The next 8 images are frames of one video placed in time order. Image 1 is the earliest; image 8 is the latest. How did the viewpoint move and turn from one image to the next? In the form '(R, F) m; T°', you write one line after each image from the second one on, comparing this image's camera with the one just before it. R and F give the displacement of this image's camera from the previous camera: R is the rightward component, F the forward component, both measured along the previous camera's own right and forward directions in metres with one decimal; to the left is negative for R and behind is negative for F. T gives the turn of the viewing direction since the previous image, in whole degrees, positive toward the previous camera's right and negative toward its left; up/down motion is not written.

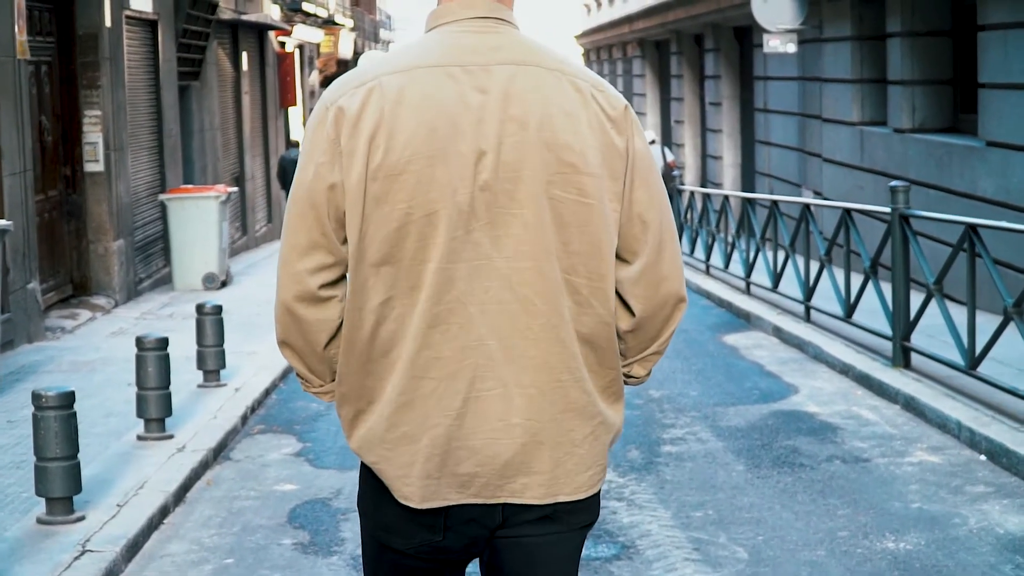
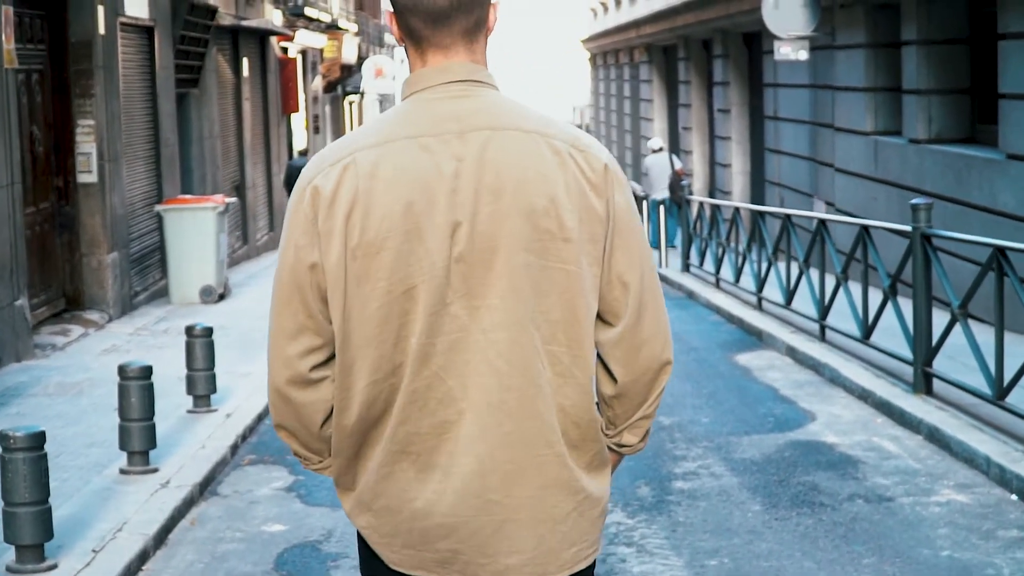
(0.0, +0.4) m; 0°
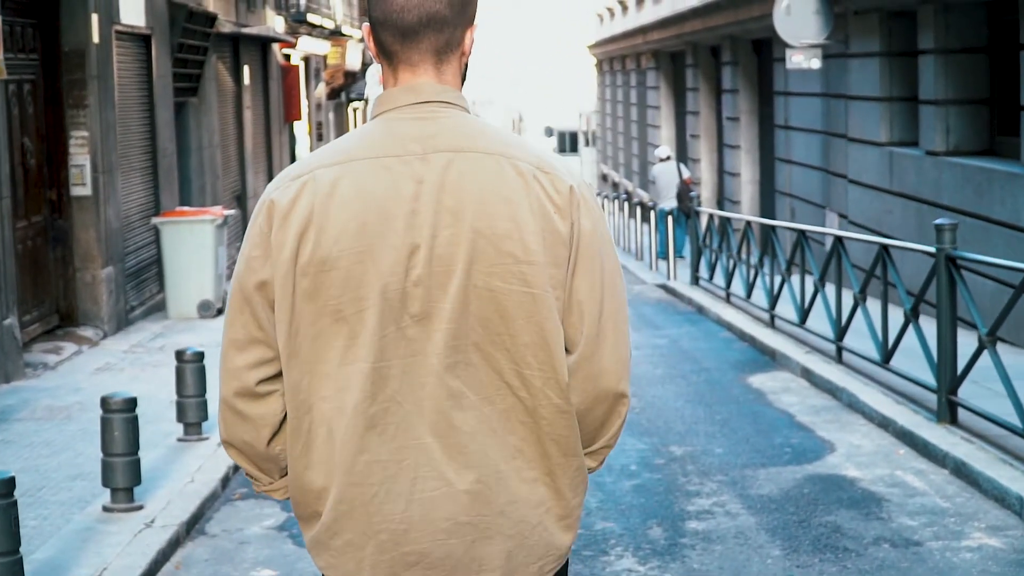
(0.0, +0.4) m; 0°
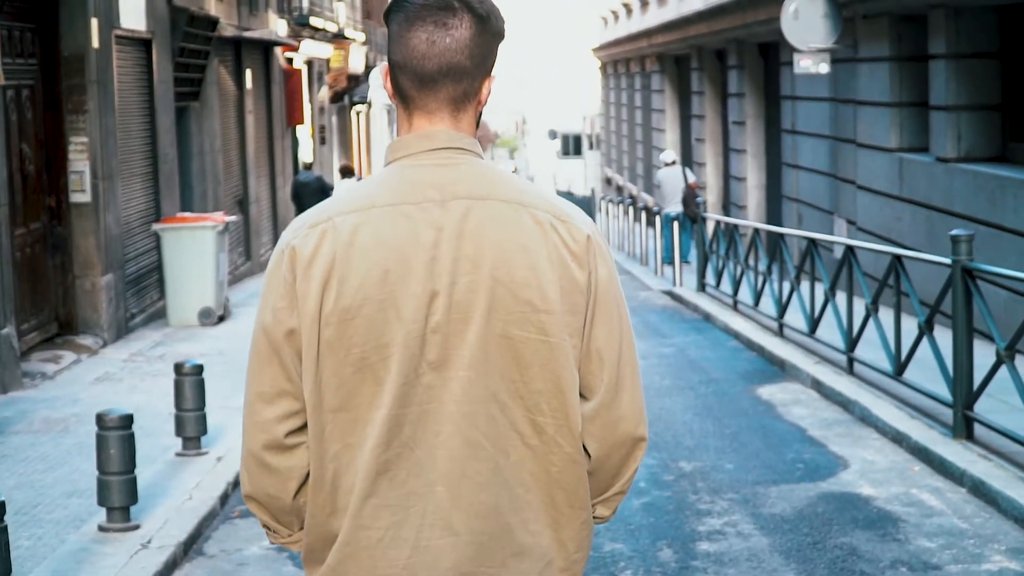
(0.0, +0.2) m; 0°
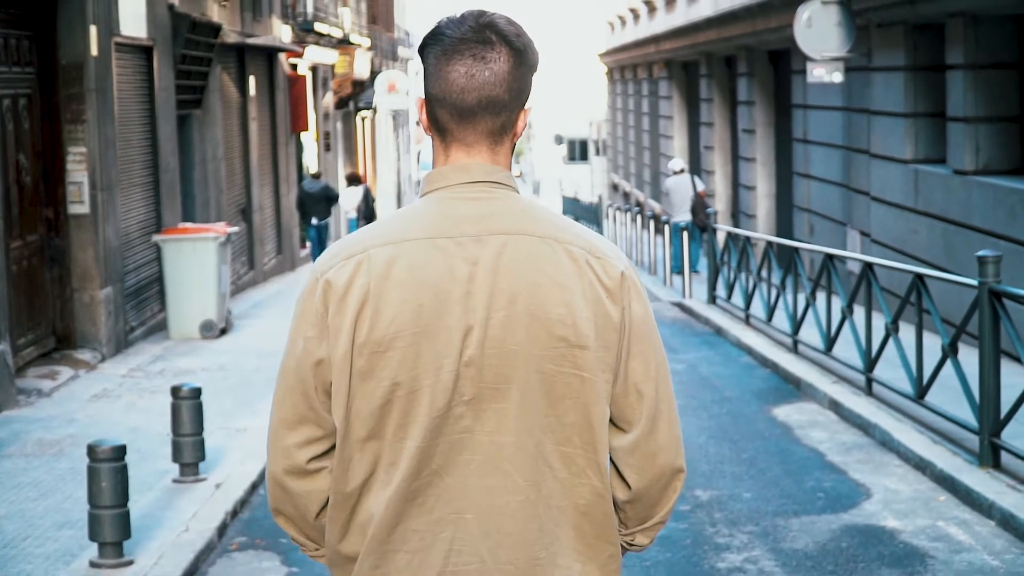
(0.0, +0.3) m; 0°
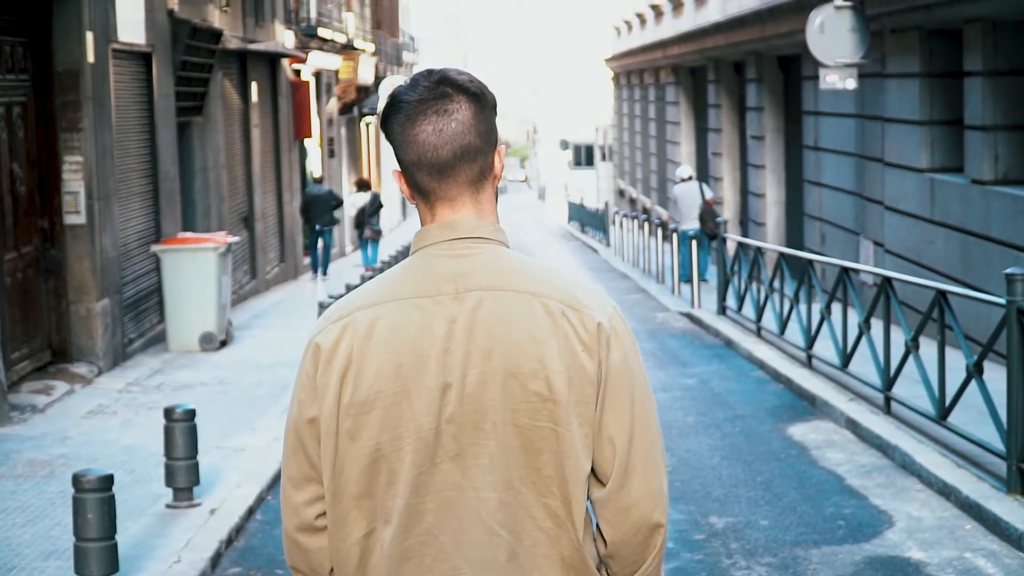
(0.0, +0.3) m; 0°
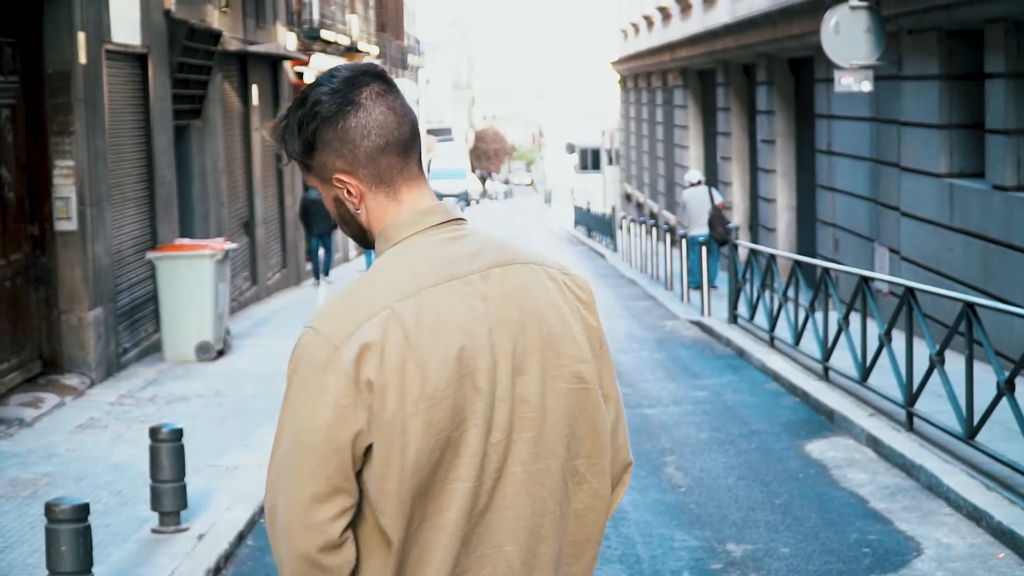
(0.0, +0.4) m; 0°
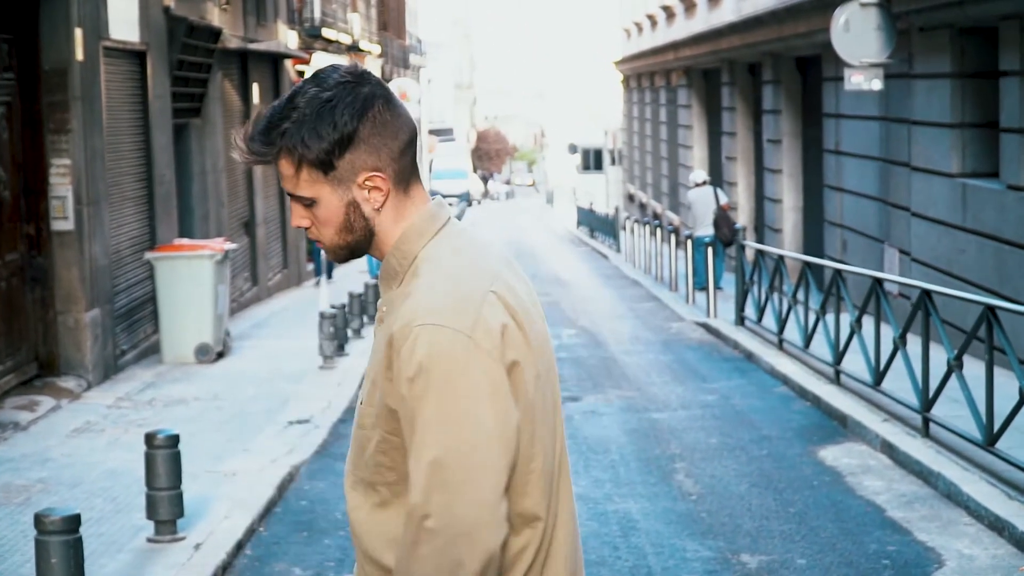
(0.0, +0.2) m; 0°
